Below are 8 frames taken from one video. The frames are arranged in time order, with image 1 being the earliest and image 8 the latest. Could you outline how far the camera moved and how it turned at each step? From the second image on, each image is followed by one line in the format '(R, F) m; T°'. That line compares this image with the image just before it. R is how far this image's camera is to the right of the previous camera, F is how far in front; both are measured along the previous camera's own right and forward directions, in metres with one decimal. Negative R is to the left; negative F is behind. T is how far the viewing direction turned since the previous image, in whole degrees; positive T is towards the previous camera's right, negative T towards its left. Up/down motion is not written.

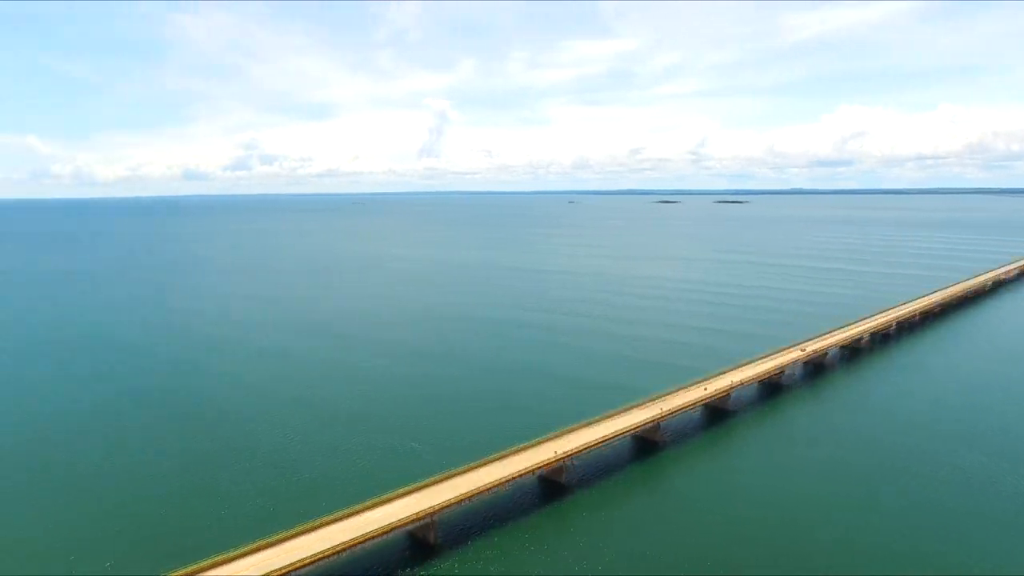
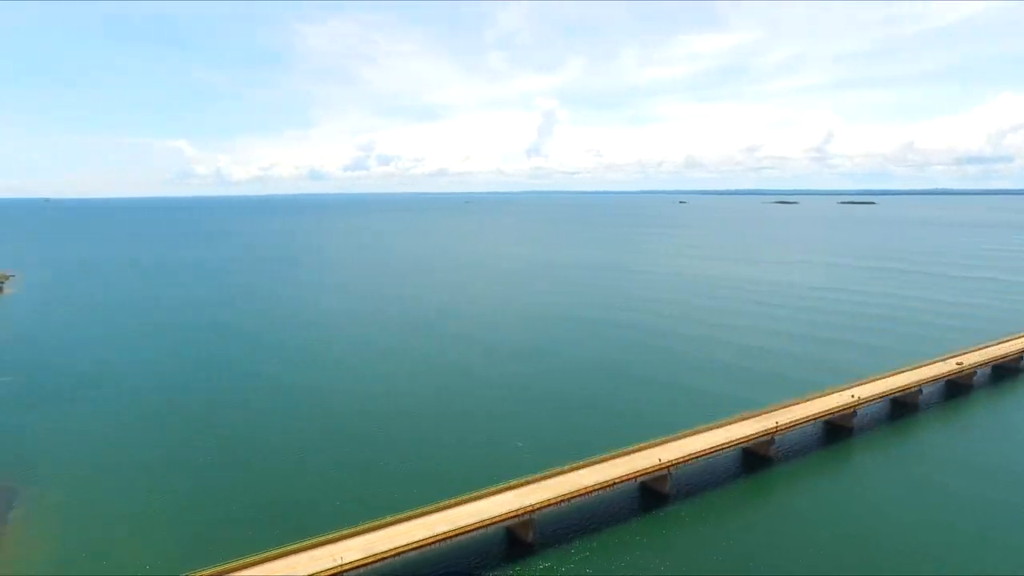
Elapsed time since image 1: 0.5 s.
(-0.1, -0.2) m; -10°
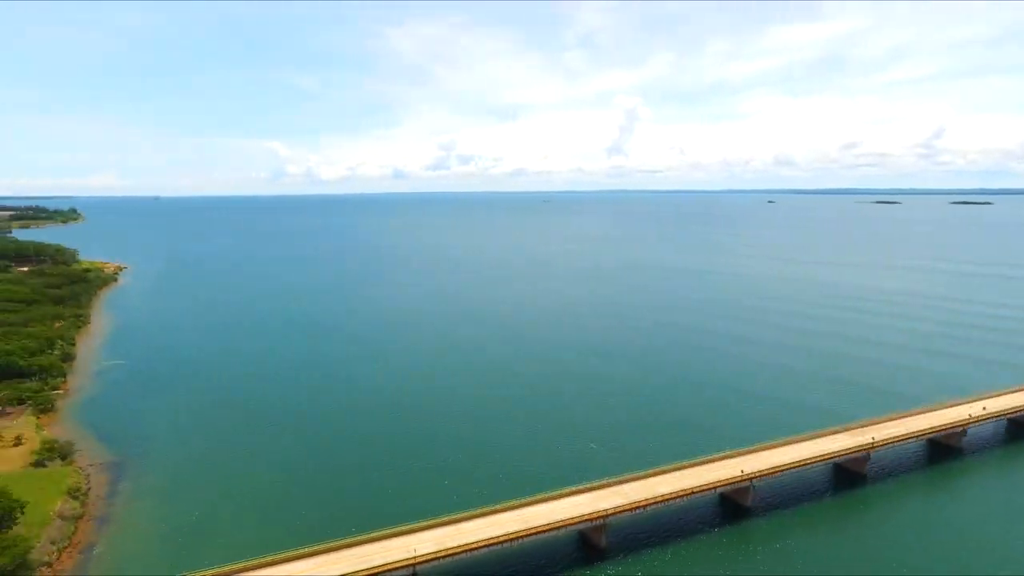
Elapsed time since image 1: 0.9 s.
(-0.3, +0.2) m; -7°
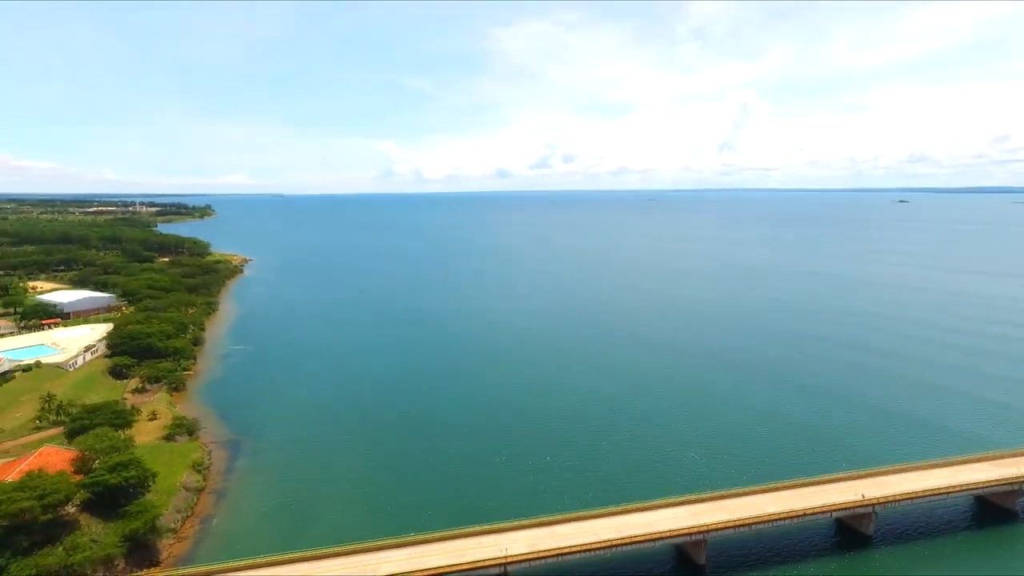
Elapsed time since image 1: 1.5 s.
(-0.2, +0.6) m; -9°
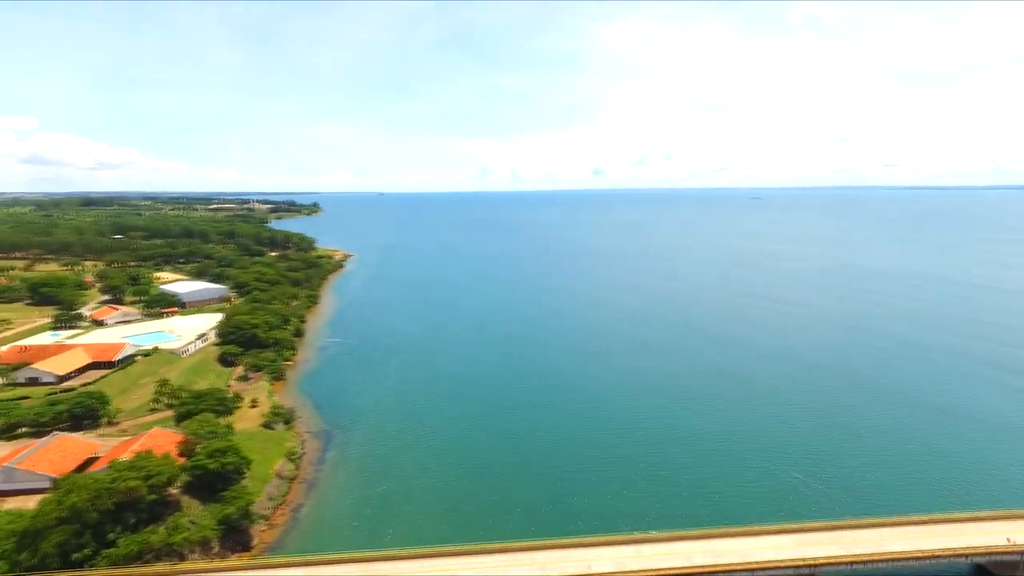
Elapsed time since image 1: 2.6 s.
(0.0, +1.1) m; -9°
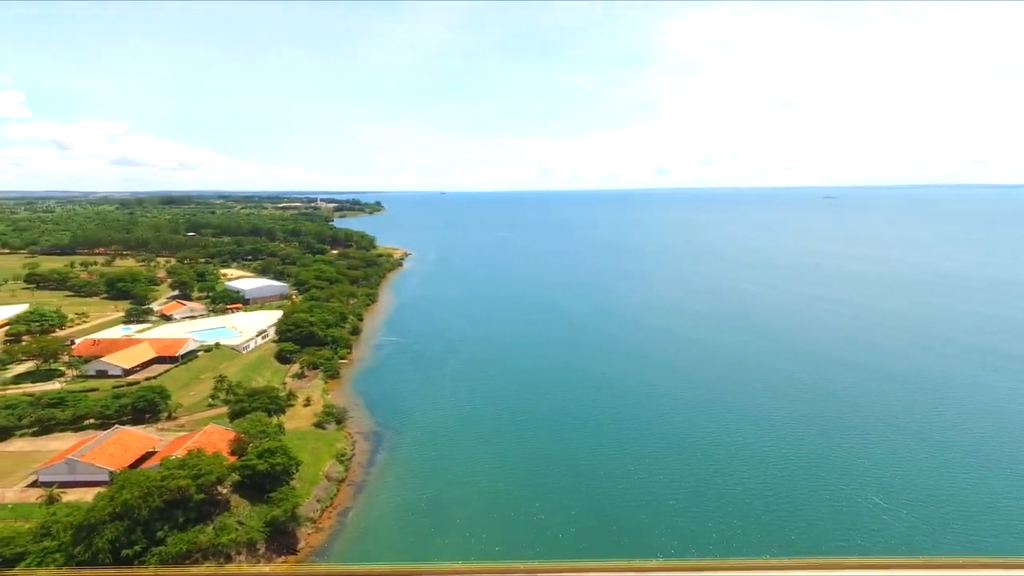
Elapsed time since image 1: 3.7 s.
(+0.2, +1.0) m; -6°
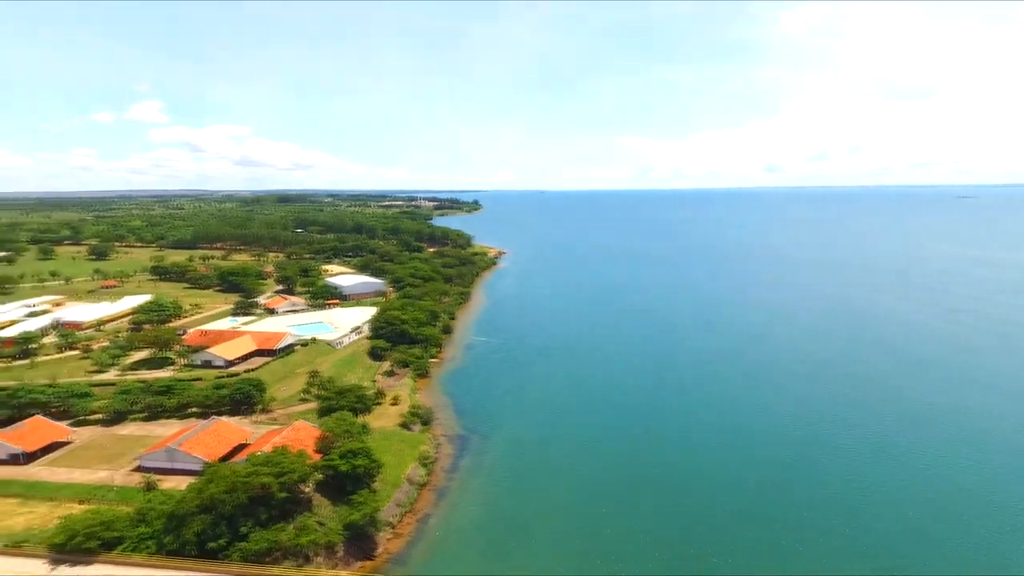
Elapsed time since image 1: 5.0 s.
(+0.1, +1.4) m; -10°
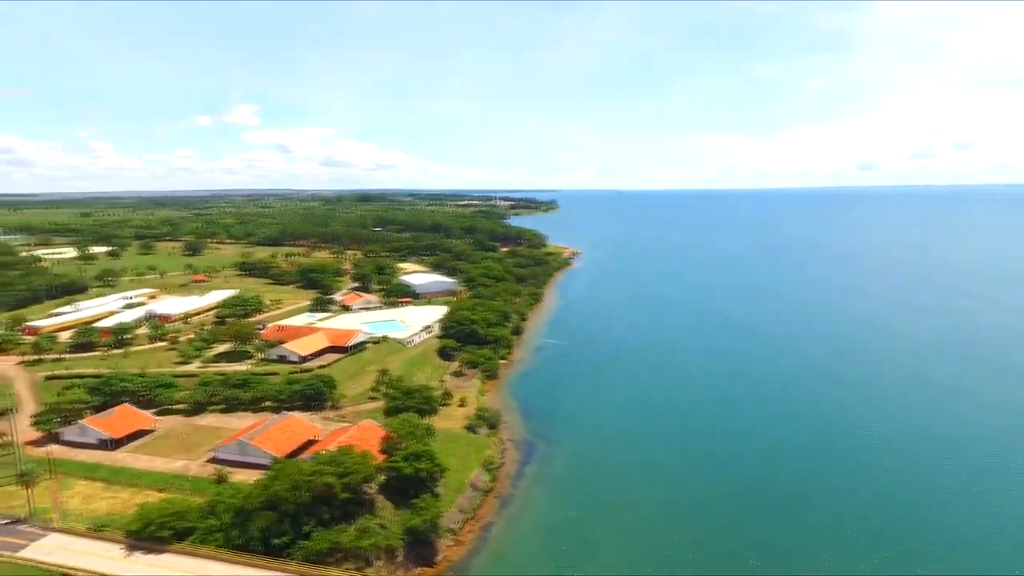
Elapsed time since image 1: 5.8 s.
(+0.1, +0.9) m; -7°
